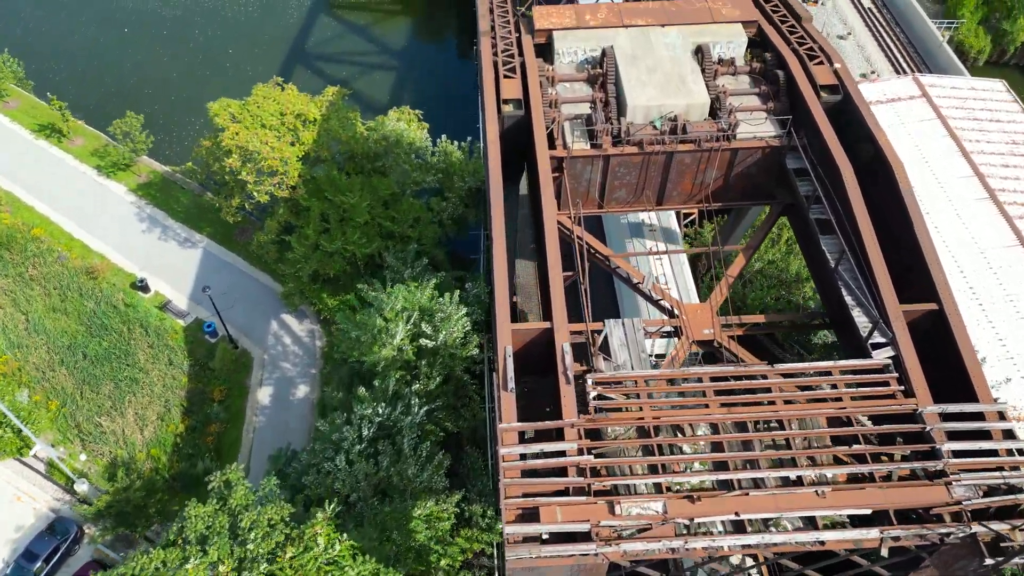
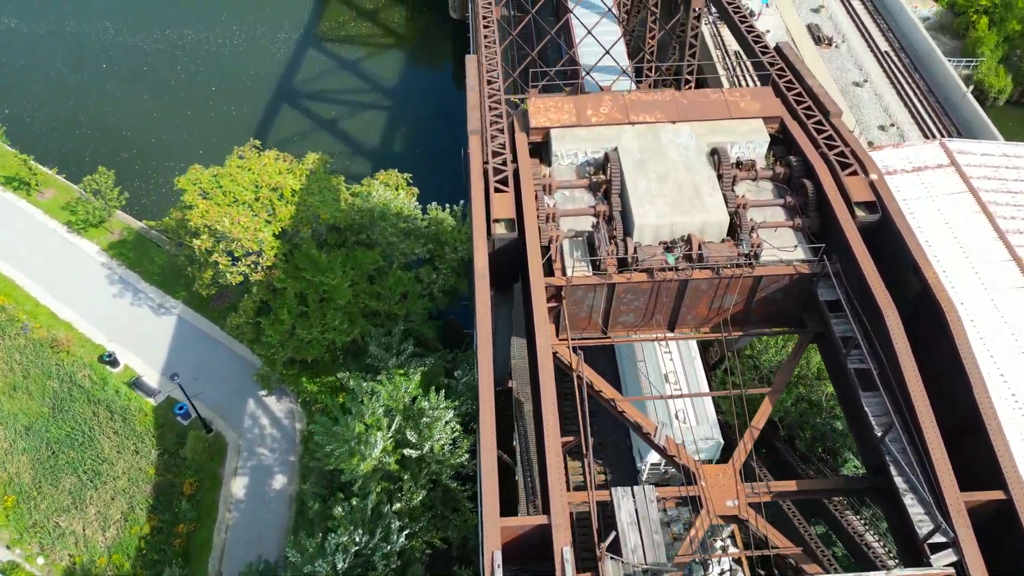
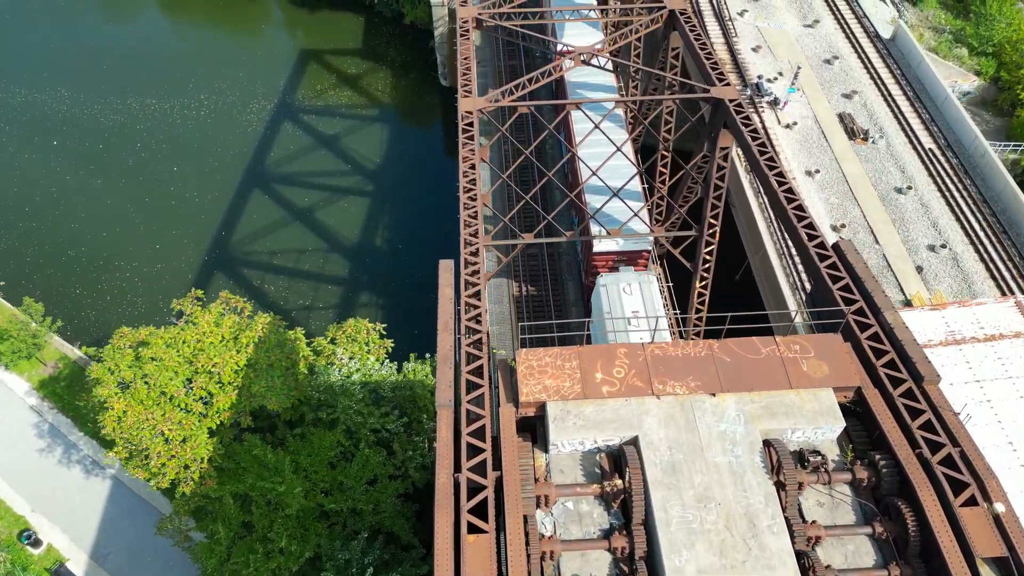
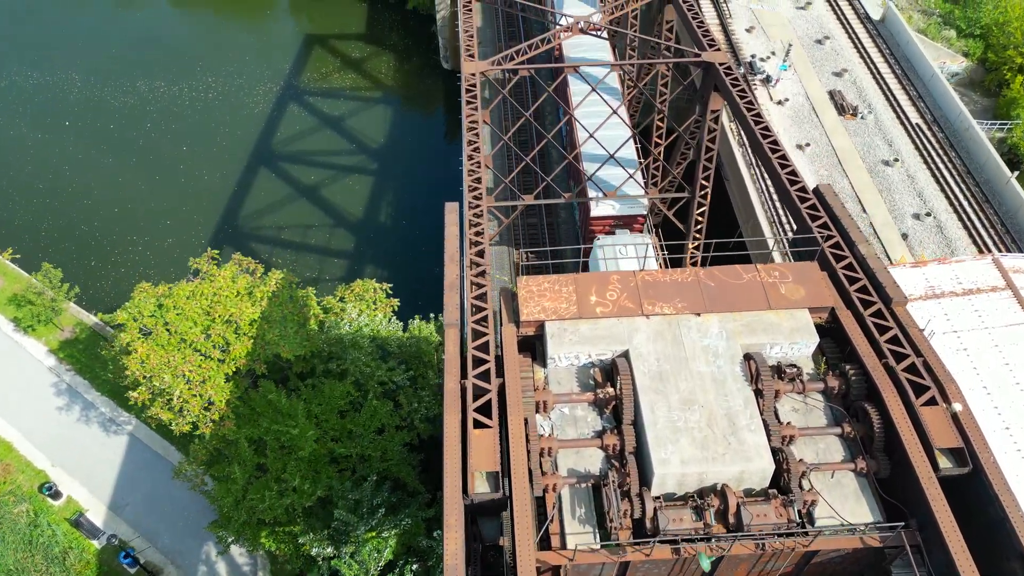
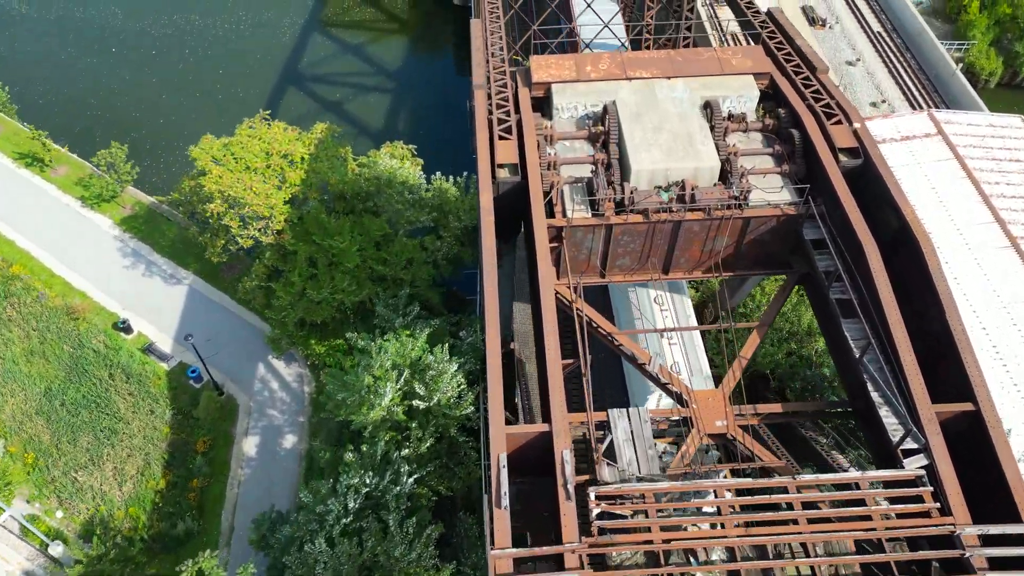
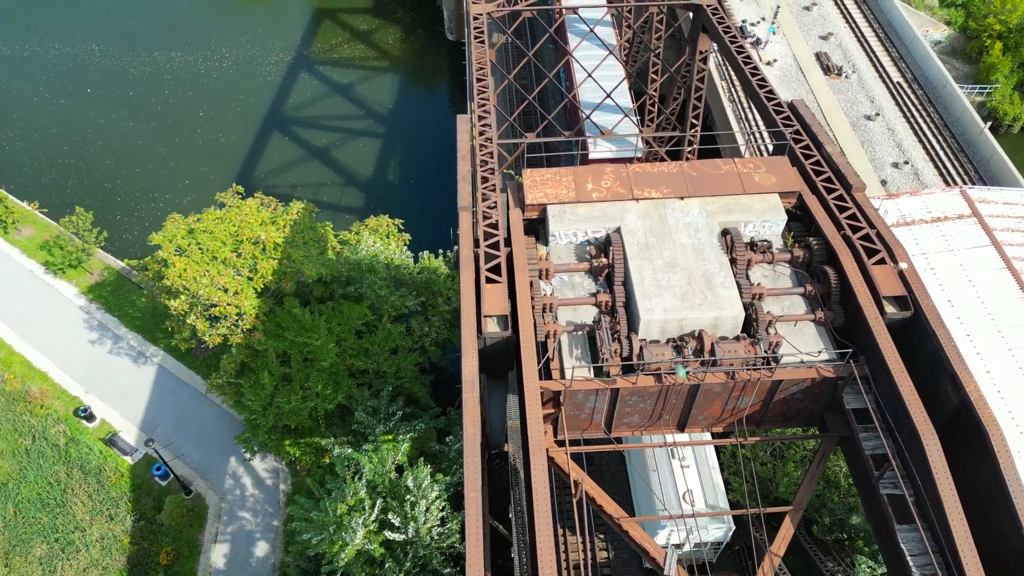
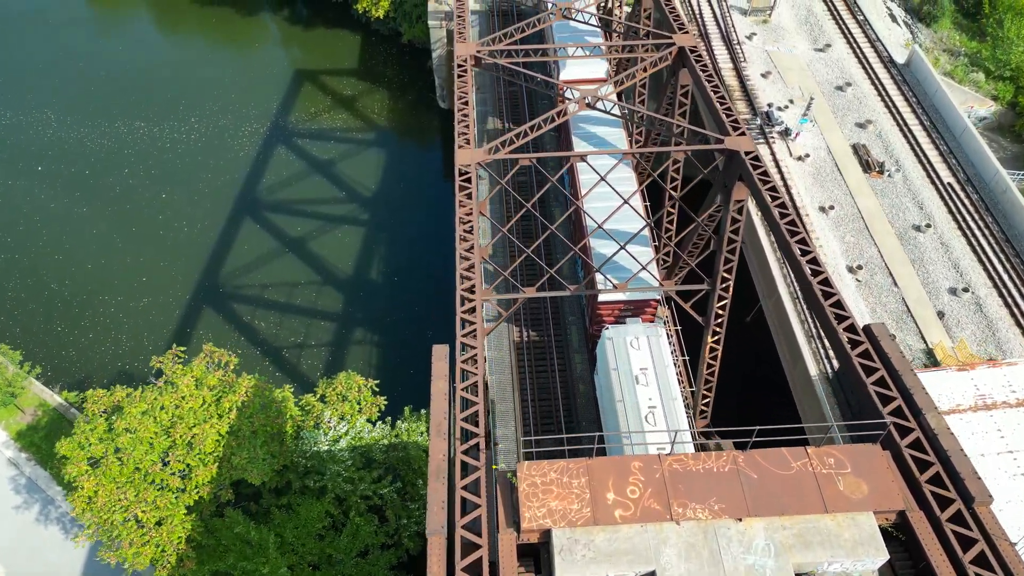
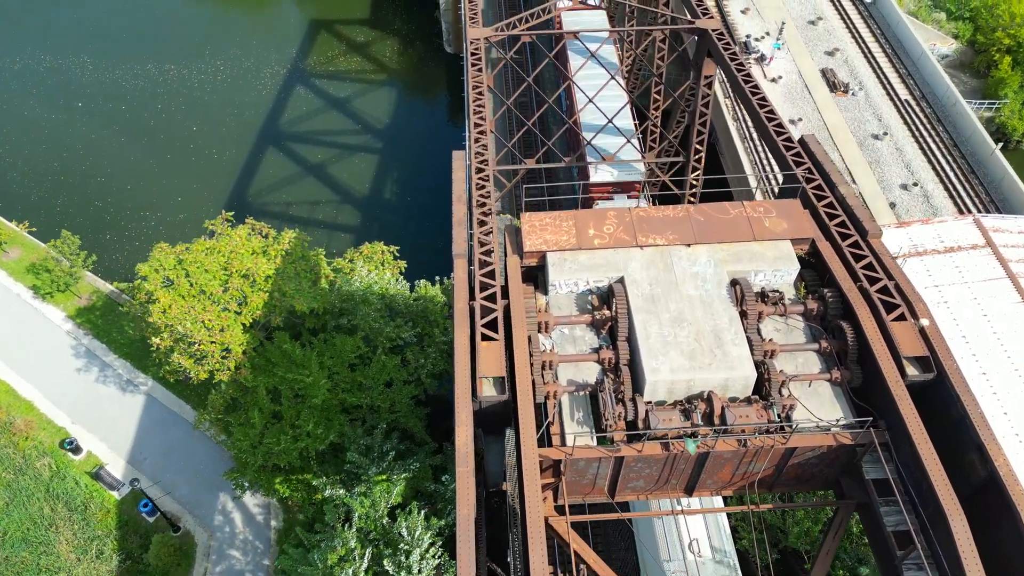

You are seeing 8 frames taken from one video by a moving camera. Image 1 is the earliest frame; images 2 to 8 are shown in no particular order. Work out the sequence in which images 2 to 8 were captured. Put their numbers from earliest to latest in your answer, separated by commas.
5, 2, 6, 8, 4, 3, 7
